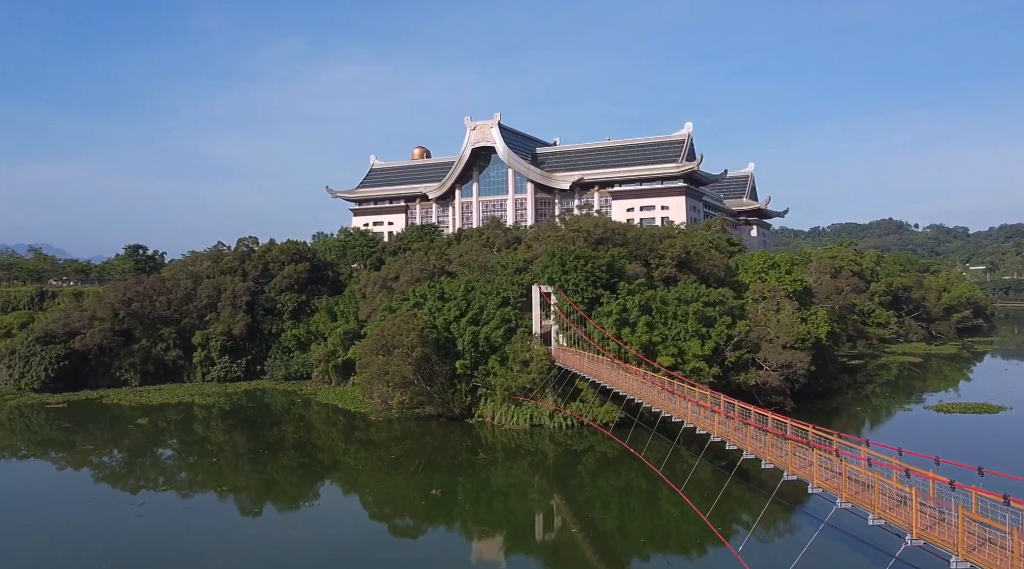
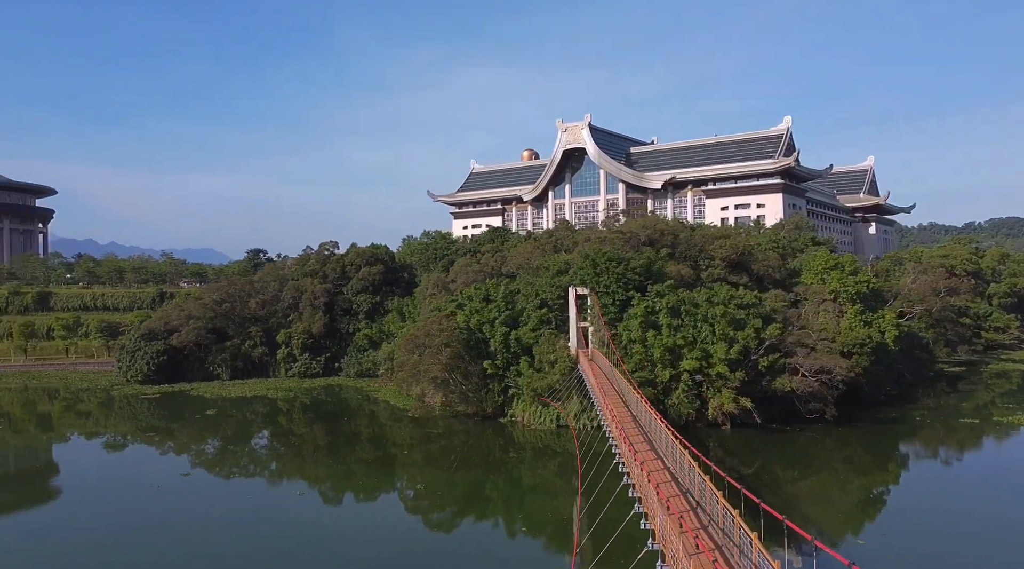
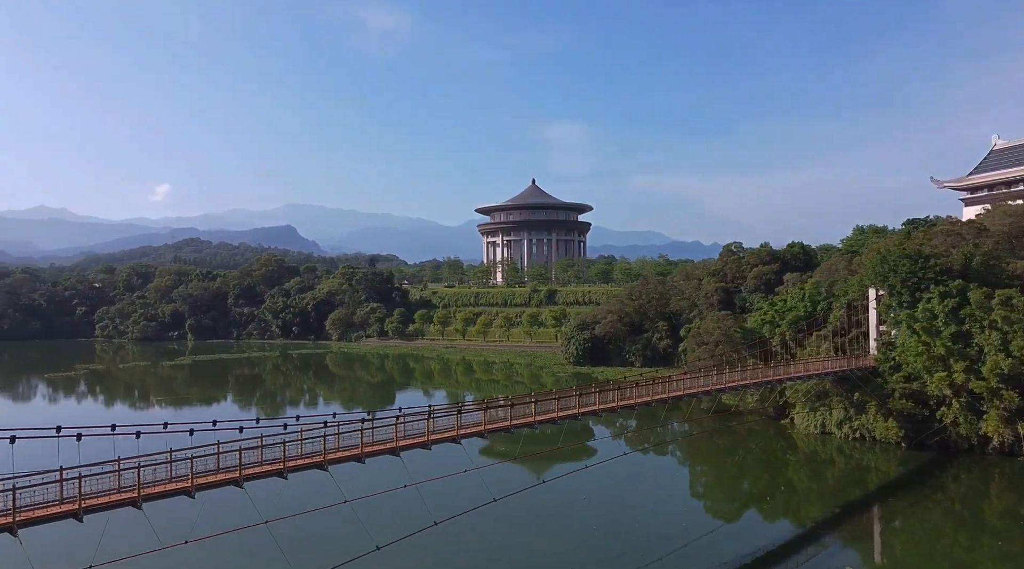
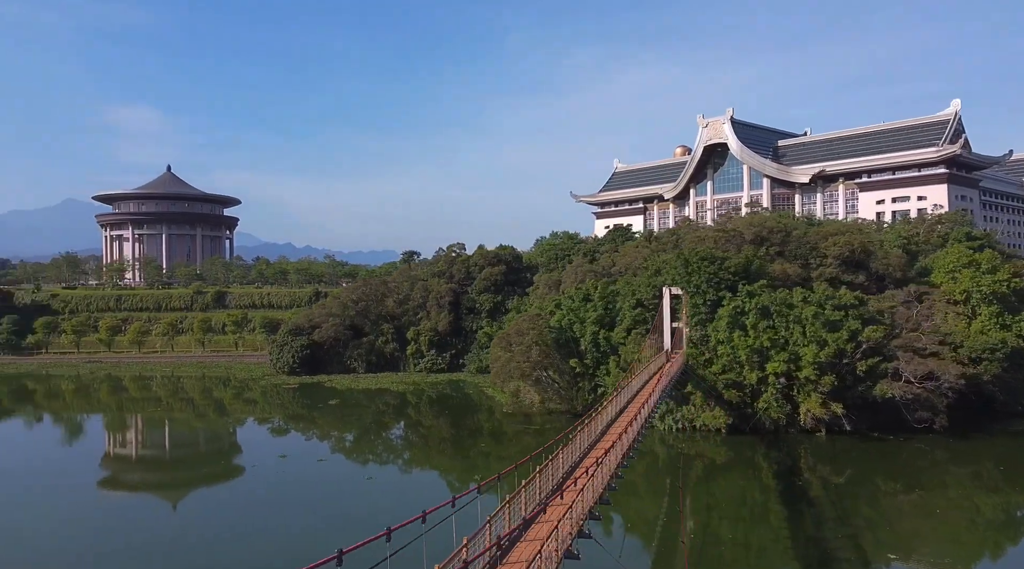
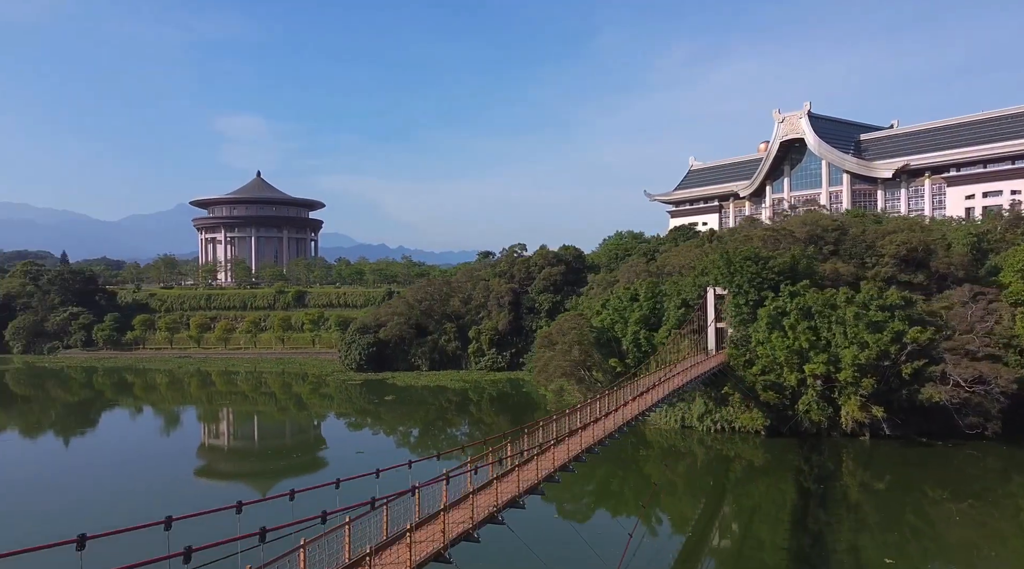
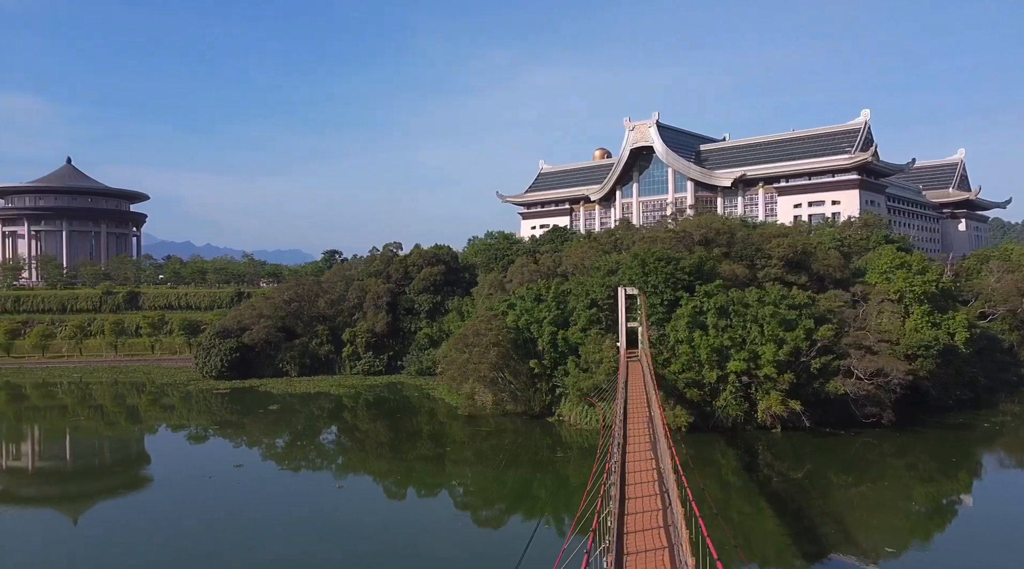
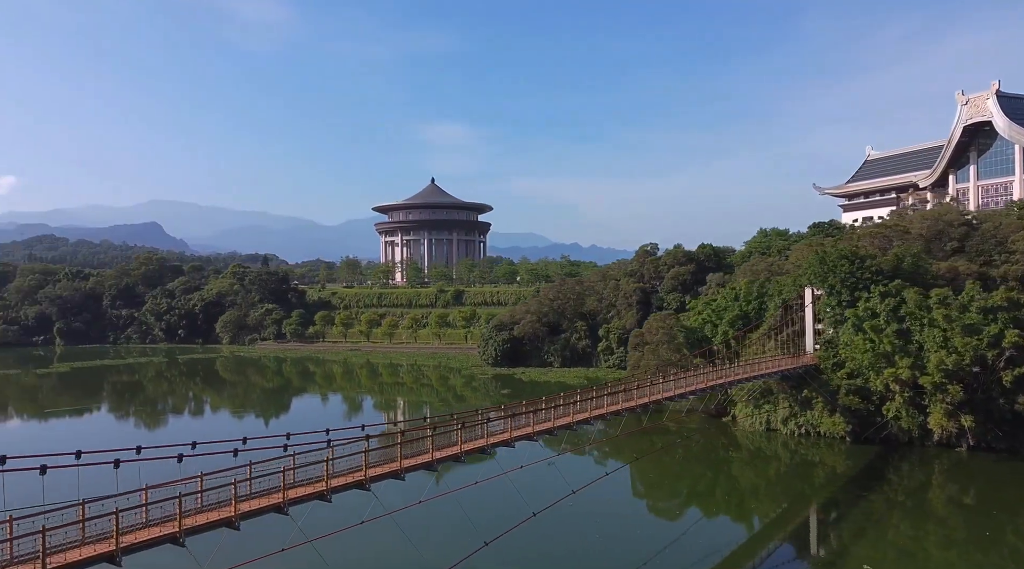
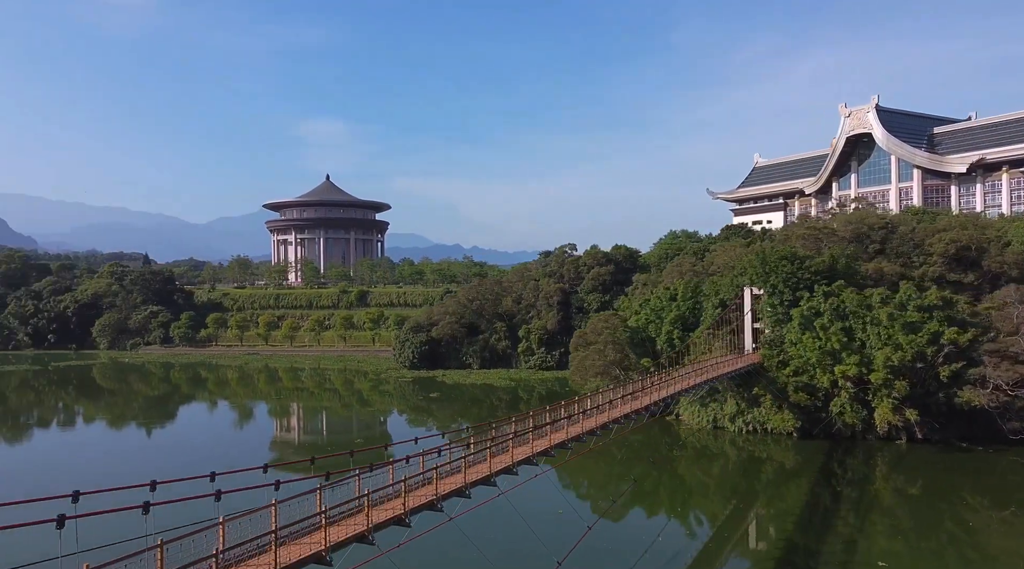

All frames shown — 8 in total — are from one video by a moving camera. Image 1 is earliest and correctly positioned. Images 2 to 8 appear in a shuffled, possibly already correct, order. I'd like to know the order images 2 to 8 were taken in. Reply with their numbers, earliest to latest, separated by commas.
2, 6, 4, 5, 8, 7, 3
